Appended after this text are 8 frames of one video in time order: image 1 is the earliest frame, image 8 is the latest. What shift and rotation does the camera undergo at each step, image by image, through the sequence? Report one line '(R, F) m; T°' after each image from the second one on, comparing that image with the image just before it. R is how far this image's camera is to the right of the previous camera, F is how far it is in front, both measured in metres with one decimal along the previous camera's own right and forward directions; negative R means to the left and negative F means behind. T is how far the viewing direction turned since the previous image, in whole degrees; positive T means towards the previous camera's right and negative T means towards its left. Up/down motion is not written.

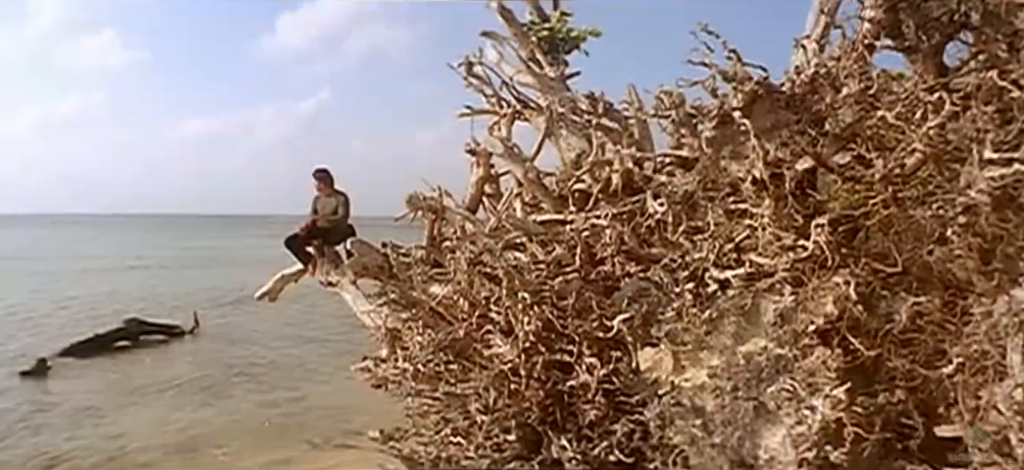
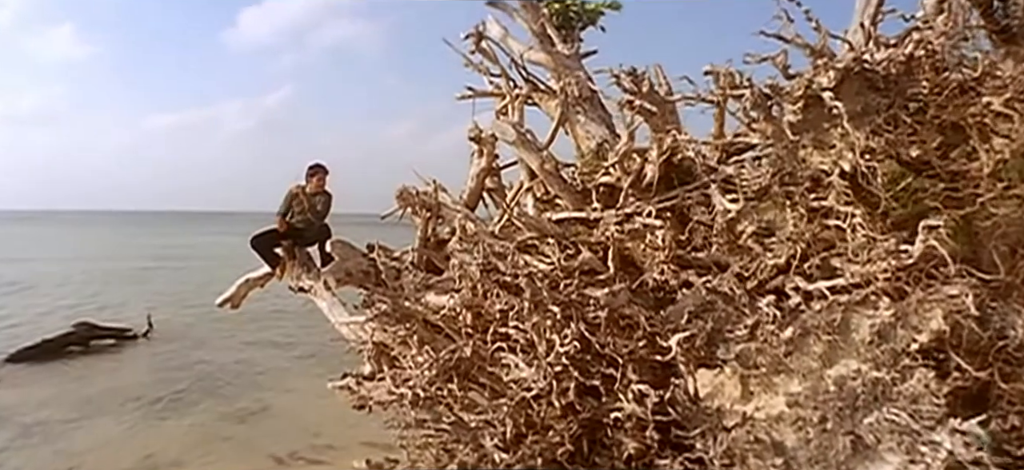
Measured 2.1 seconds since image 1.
(-0.5, +0.8) m; +5°
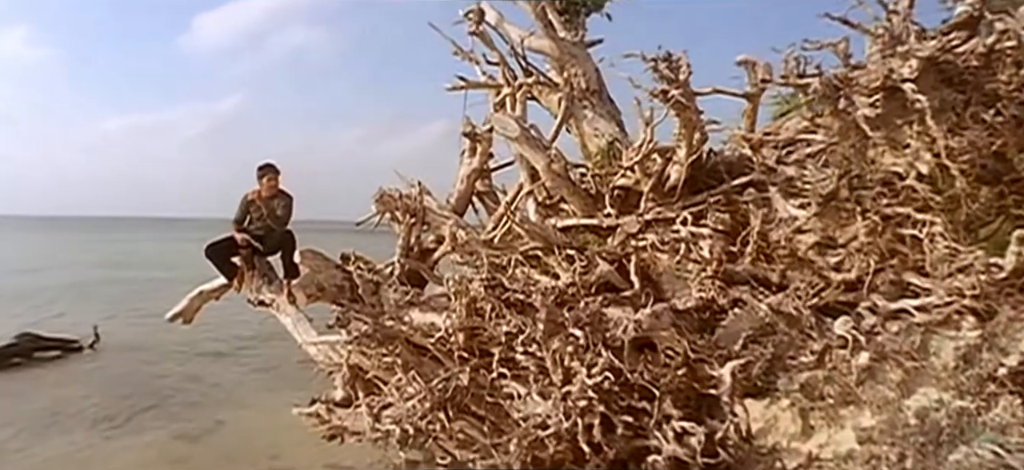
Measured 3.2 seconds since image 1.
(-0.4, +0.6) m; +5°
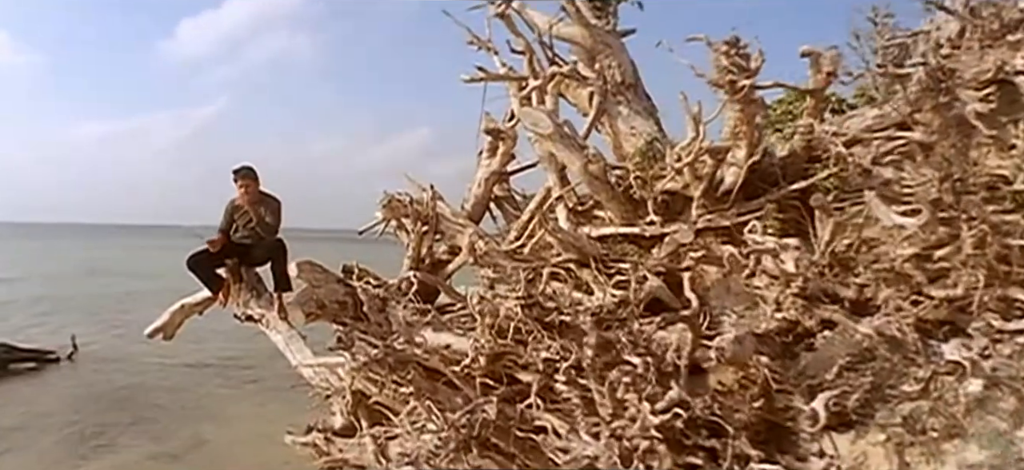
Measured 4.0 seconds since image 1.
(-0.3, +0.5) m; +2°
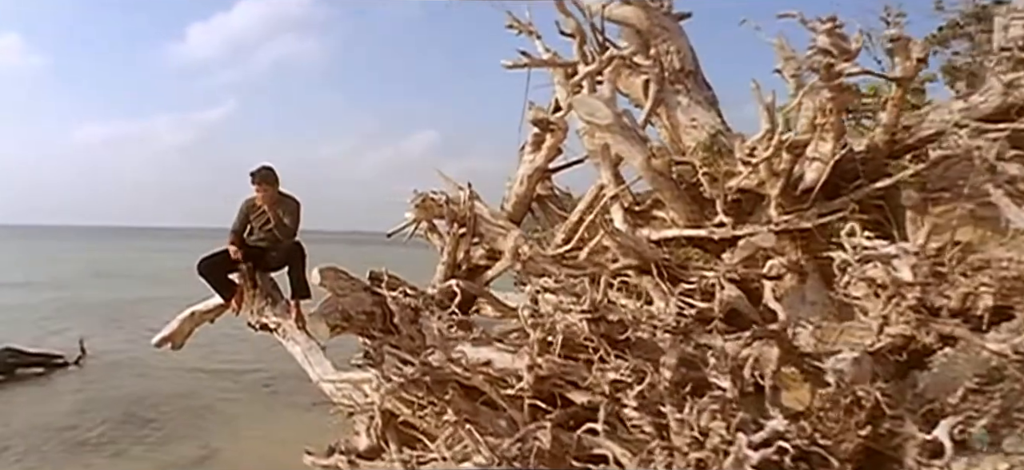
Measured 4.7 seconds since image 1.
(-0.2, +0.4) m; 0°
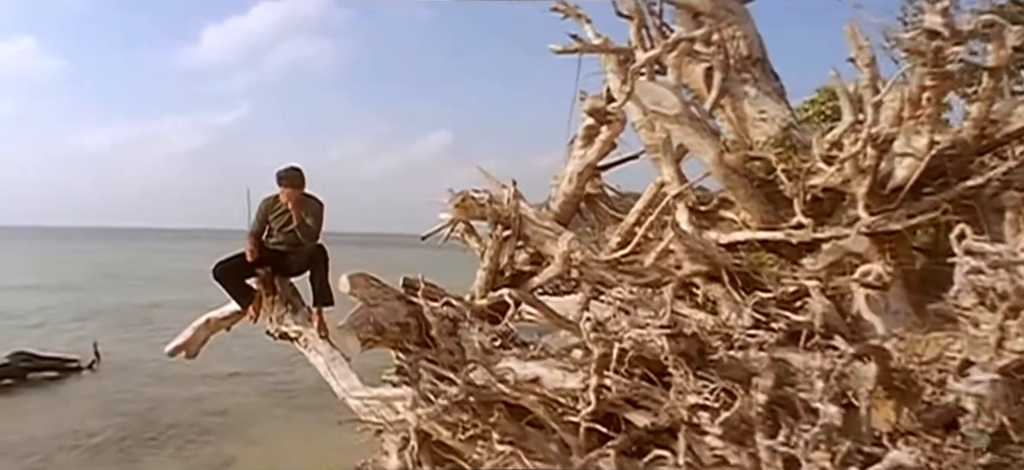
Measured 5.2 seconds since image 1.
(-0.2, +0.3) m; -1°
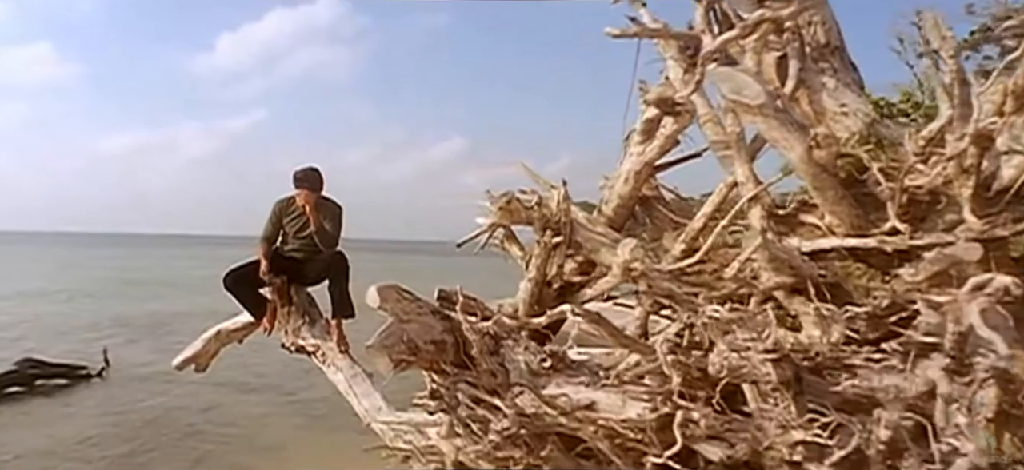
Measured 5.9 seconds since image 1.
(-0.2, +0.4) m; -1°
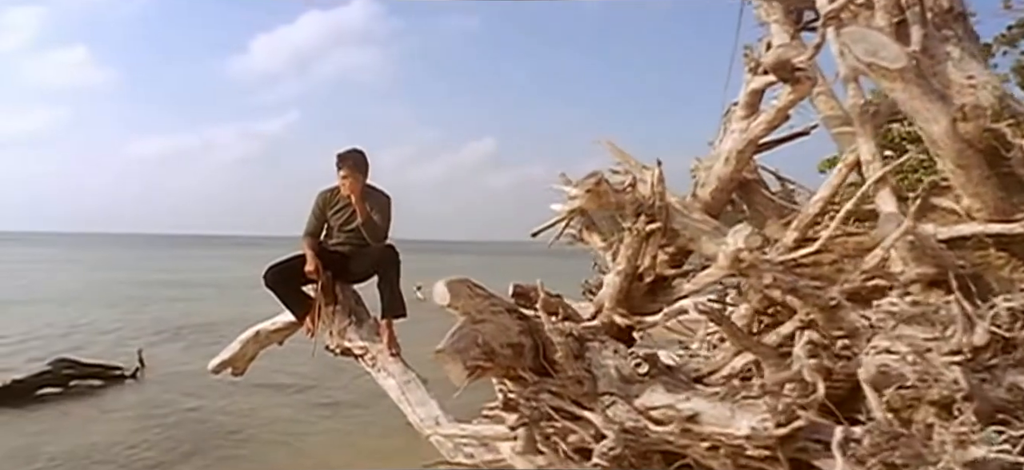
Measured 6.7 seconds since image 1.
(-0.2, +0.4) m; -2°
